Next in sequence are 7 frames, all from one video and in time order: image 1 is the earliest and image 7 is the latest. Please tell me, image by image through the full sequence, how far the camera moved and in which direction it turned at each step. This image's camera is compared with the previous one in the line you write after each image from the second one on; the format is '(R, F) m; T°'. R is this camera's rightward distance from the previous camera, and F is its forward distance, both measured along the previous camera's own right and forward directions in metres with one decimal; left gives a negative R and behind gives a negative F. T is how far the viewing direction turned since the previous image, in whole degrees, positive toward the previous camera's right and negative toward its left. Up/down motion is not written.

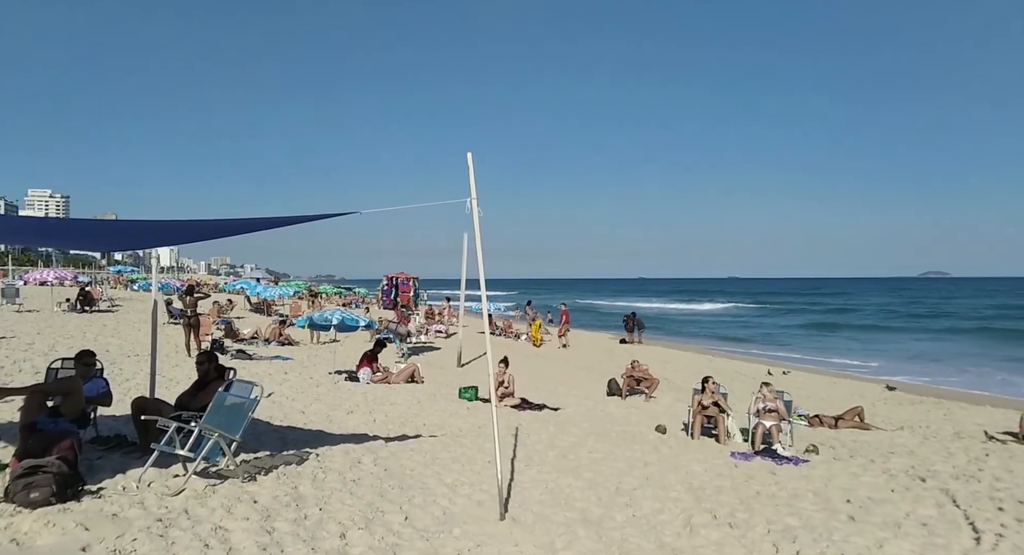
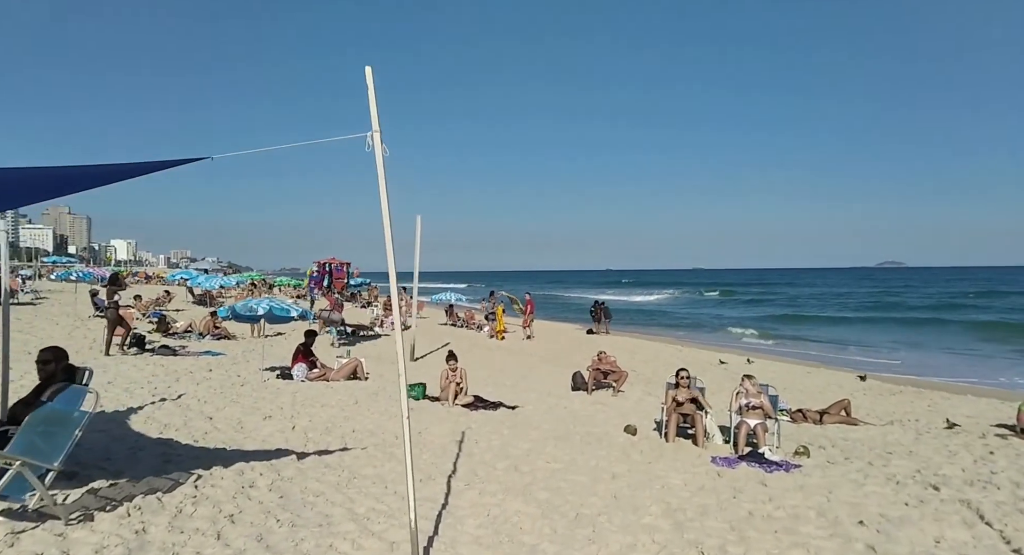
(+0.3, +1.1) m; +3°
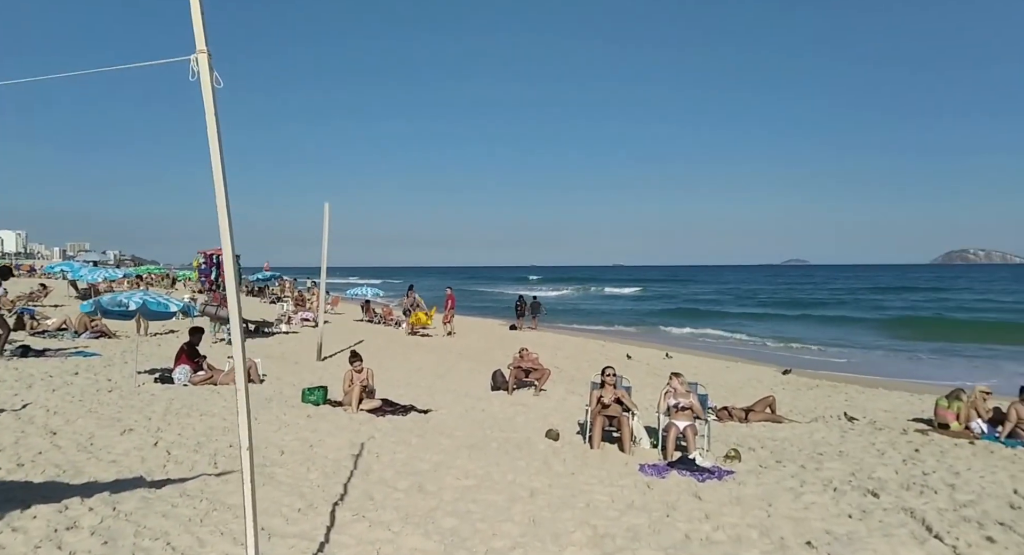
(+0.2, +0.7) m; +7°
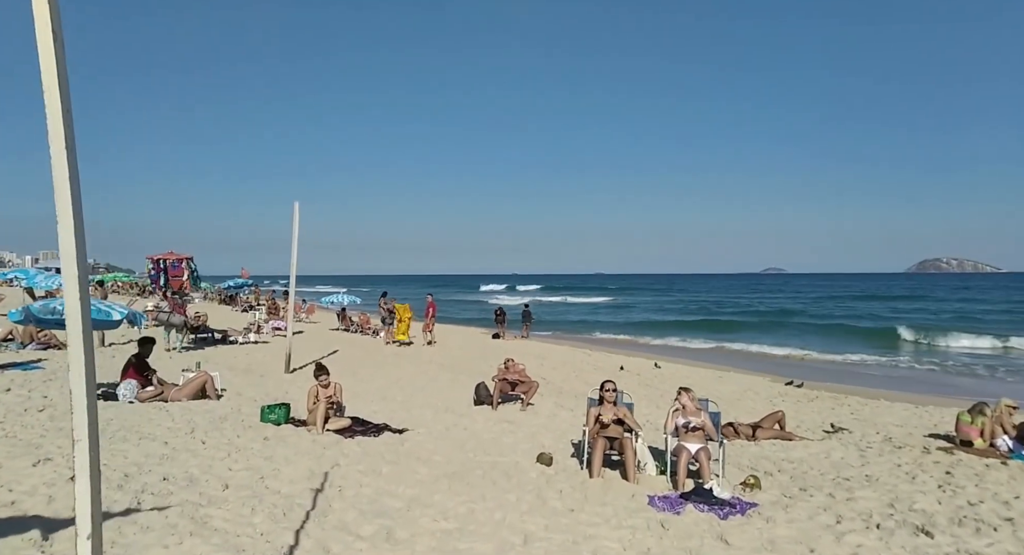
(-0.1, +0.8) m; +2°
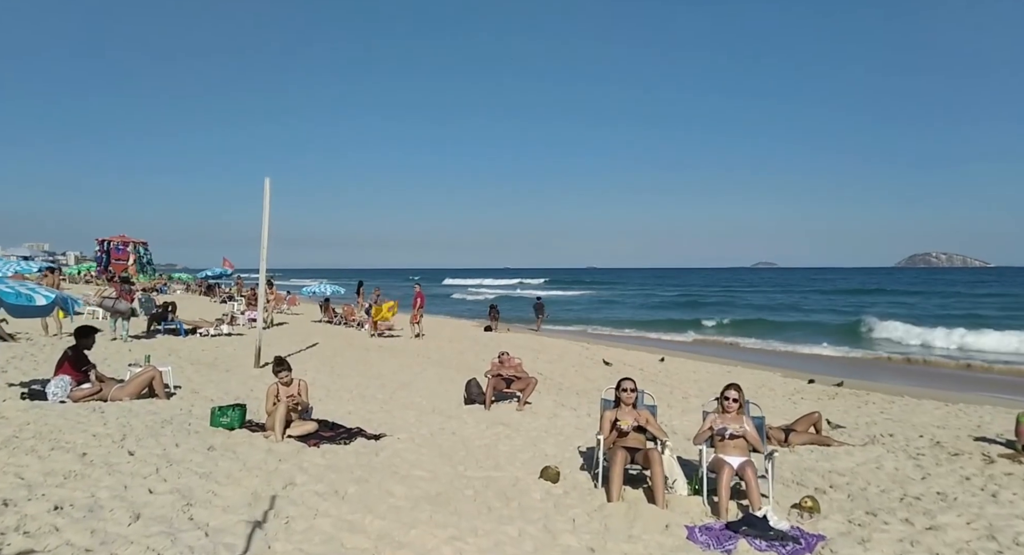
(-0.1, +1.1) m; +1°
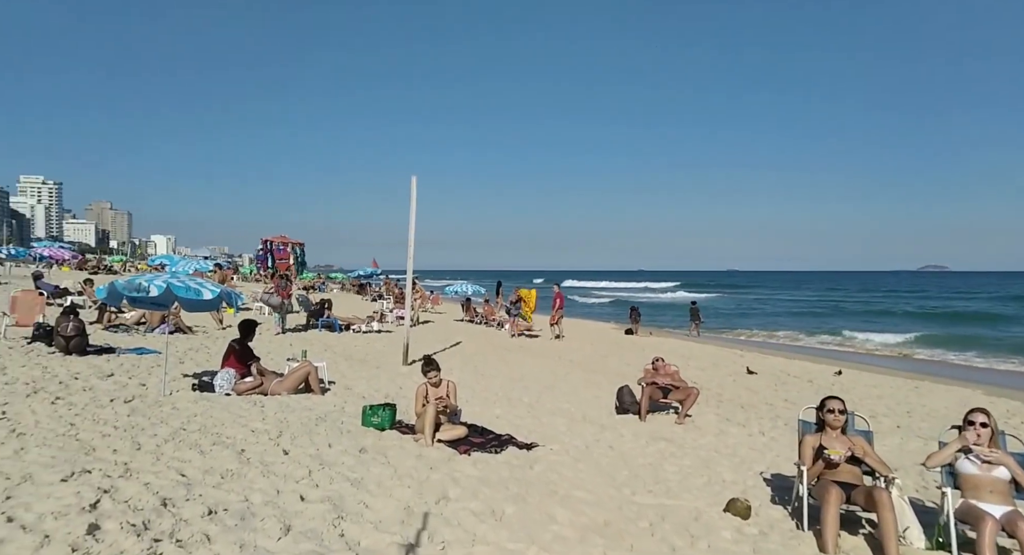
(-0.3, +0.6) m; -12°
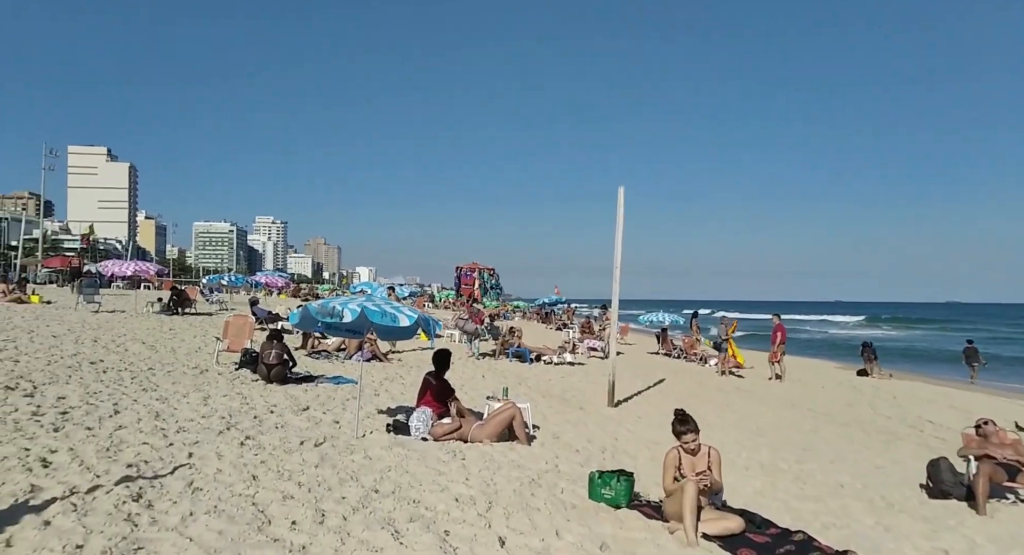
(-0.7, +1.3) m; -16°
